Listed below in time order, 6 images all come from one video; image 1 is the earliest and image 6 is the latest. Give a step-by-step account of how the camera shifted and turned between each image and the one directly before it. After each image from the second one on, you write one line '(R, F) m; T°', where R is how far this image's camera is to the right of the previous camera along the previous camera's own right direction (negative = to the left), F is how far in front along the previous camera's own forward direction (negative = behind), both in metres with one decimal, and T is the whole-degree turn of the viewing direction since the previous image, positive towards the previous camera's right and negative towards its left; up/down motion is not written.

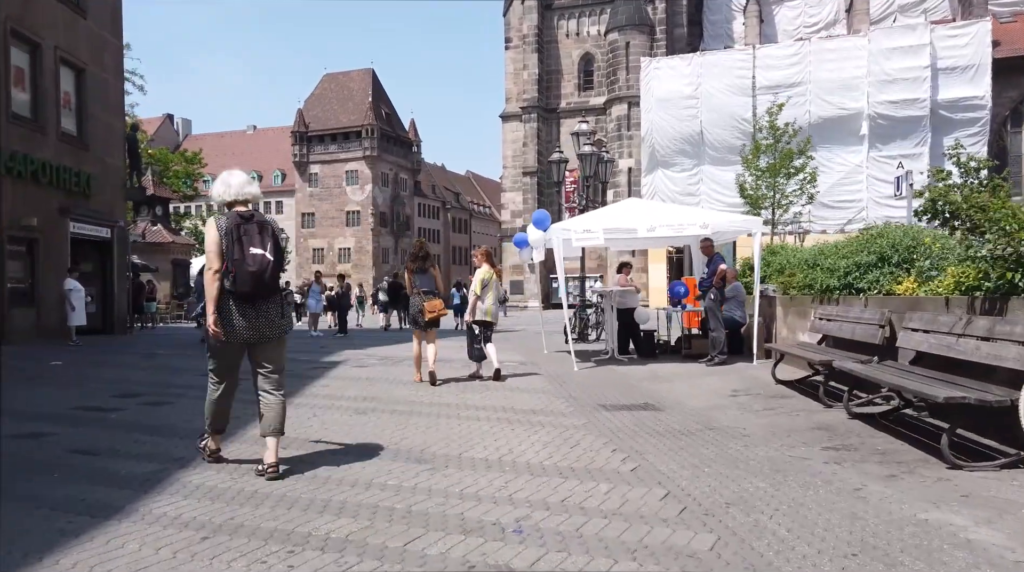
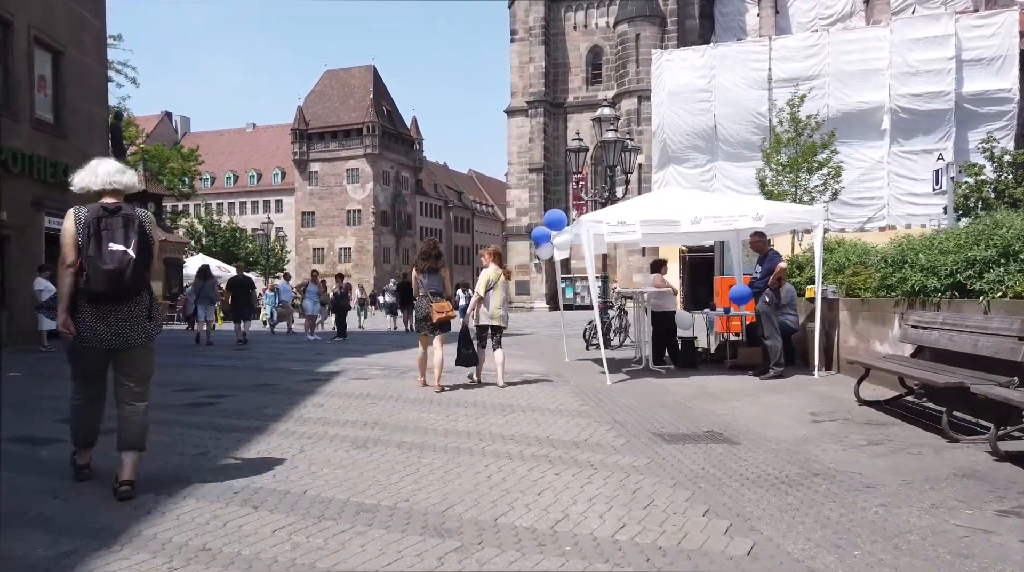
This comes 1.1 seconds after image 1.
(-0.3, +1.6) m; 0°
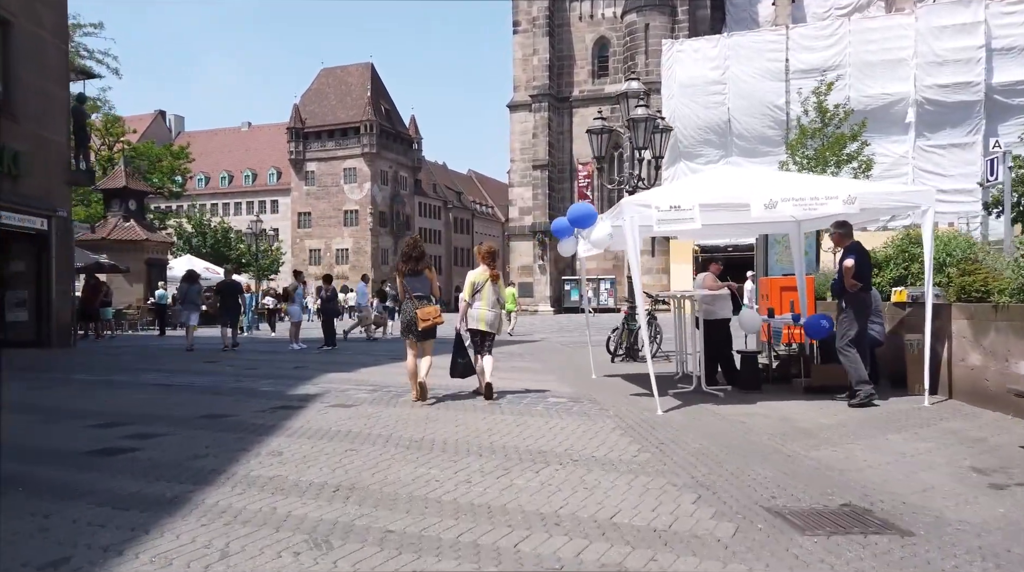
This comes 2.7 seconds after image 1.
(-0.2, +2.3) m; 0°
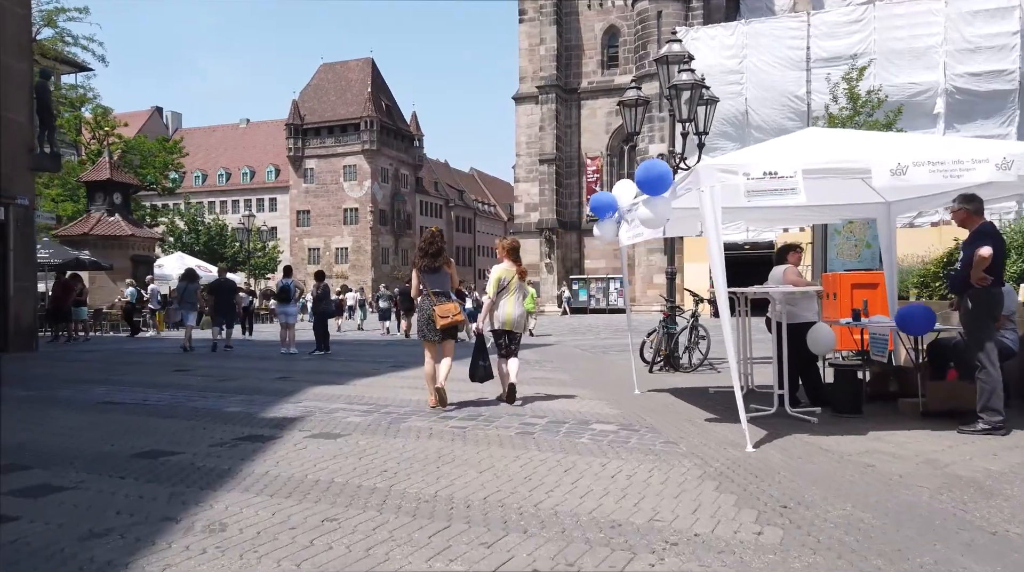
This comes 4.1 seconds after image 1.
(-0.3, +2.1) m; 0°
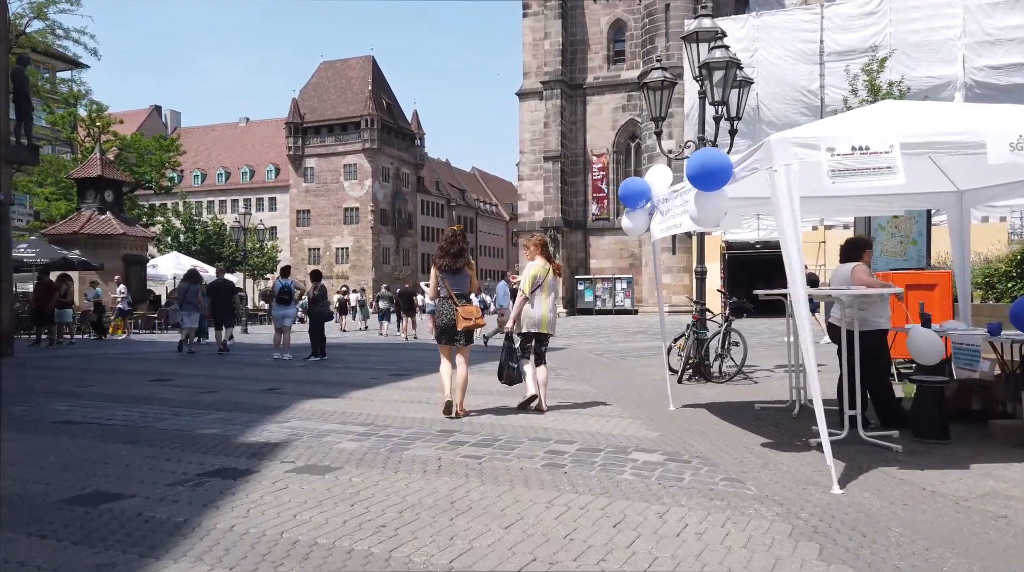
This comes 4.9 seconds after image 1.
(-0.2, +1.2) m; 0°
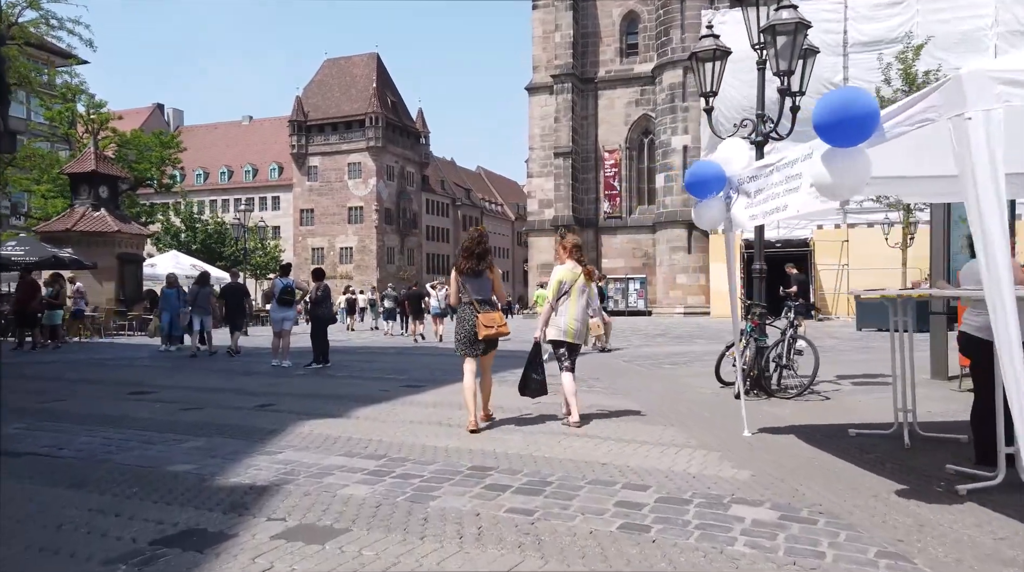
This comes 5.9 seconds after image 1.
(-0.3, +1.5) m; 0°
